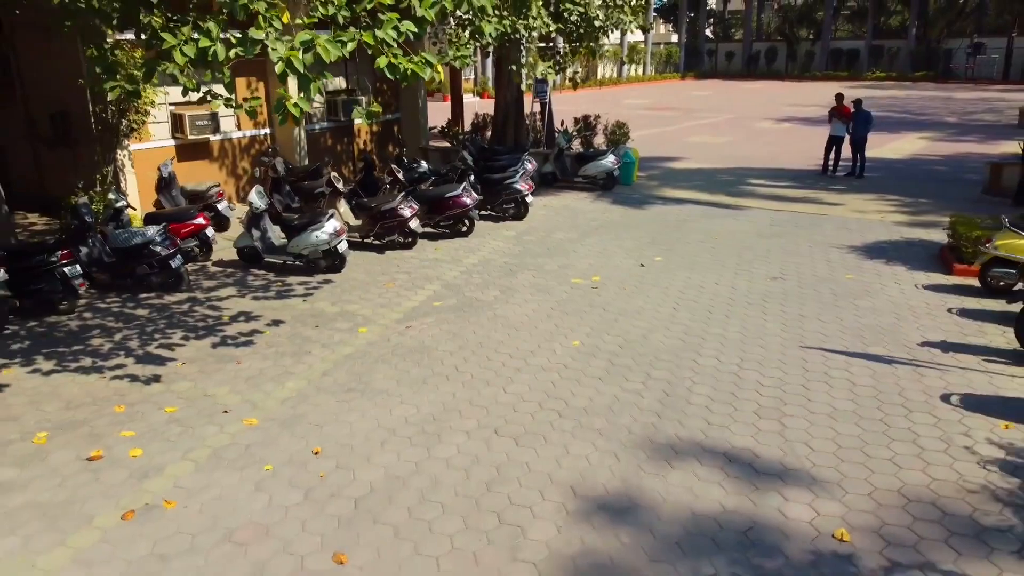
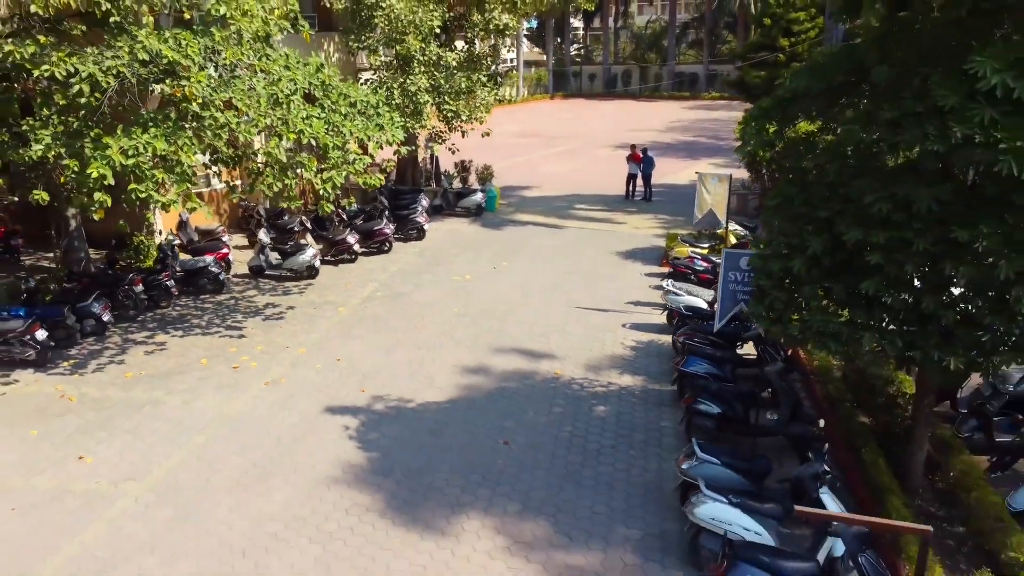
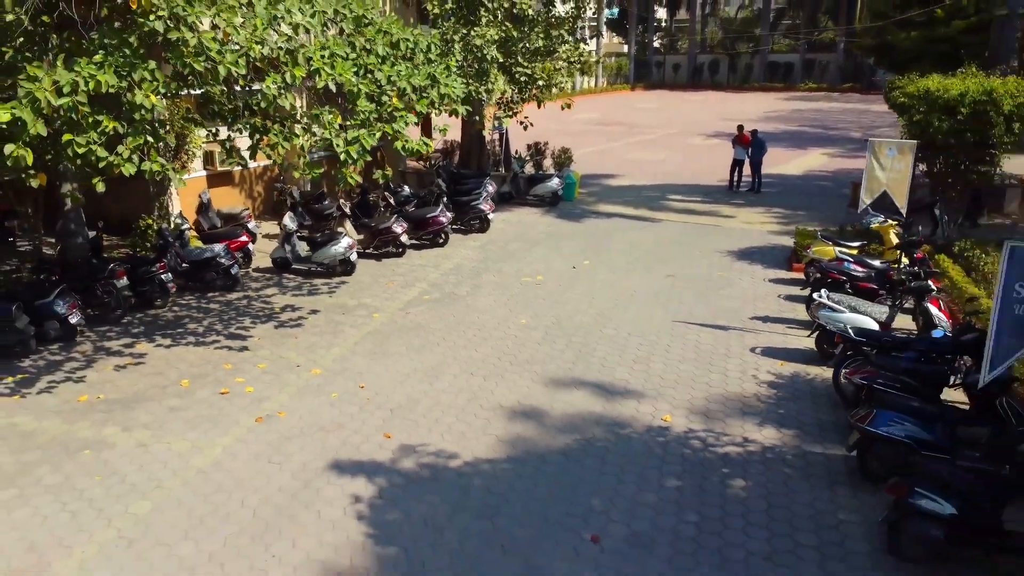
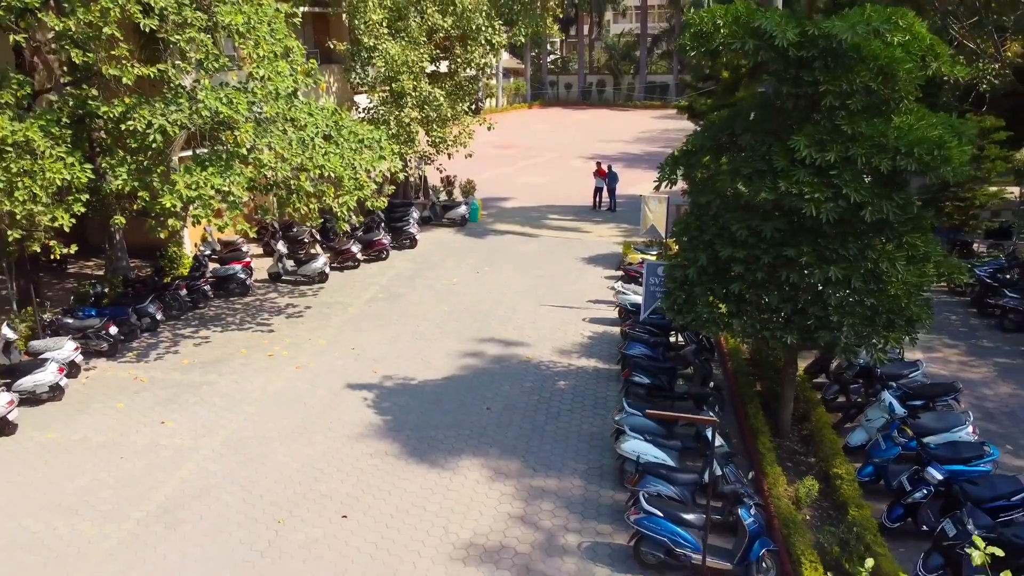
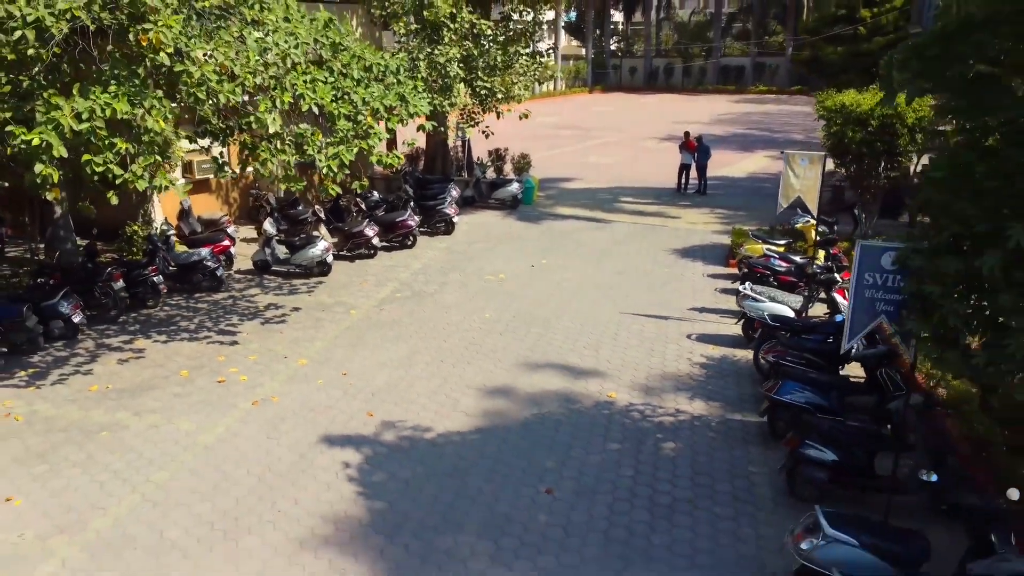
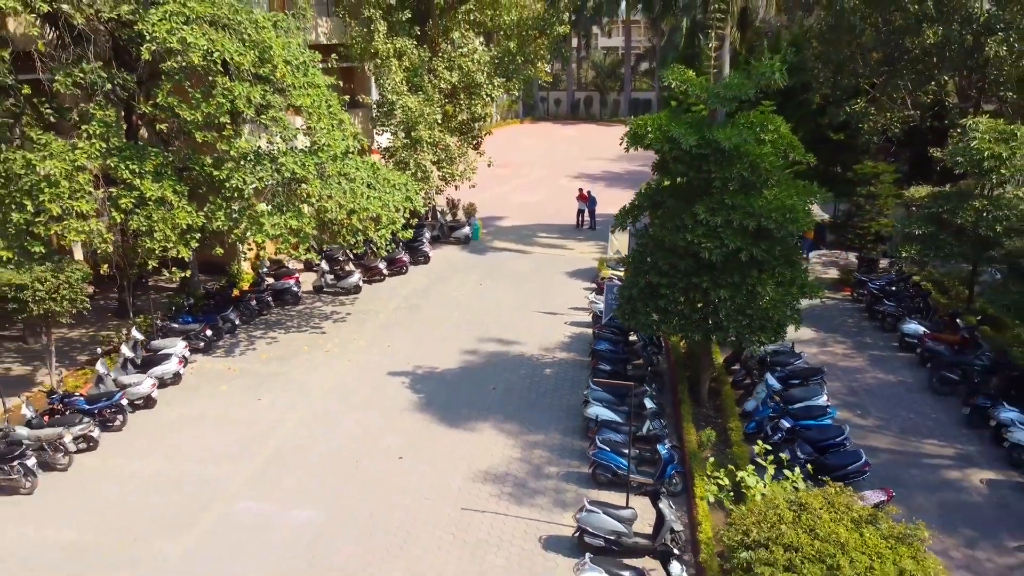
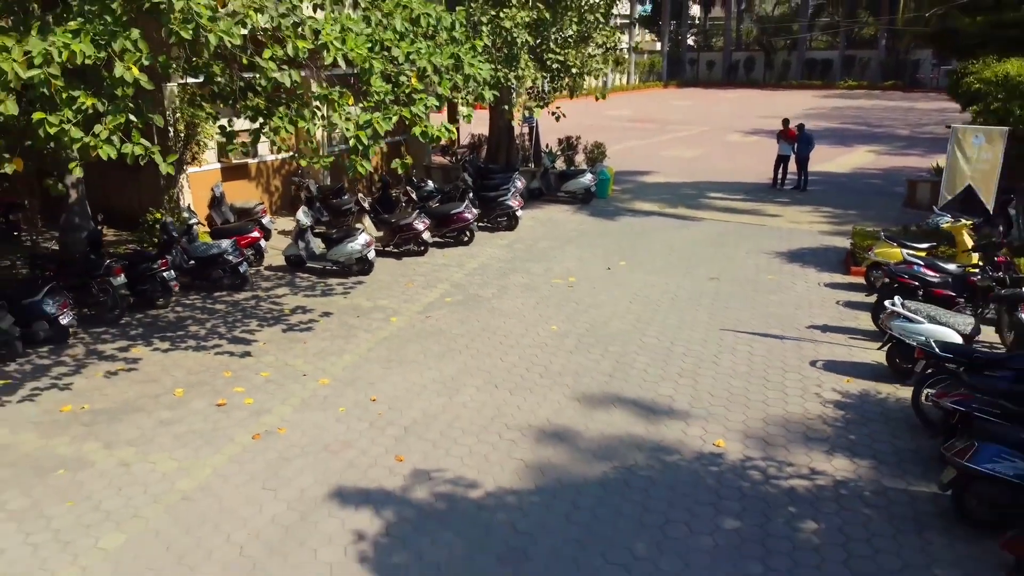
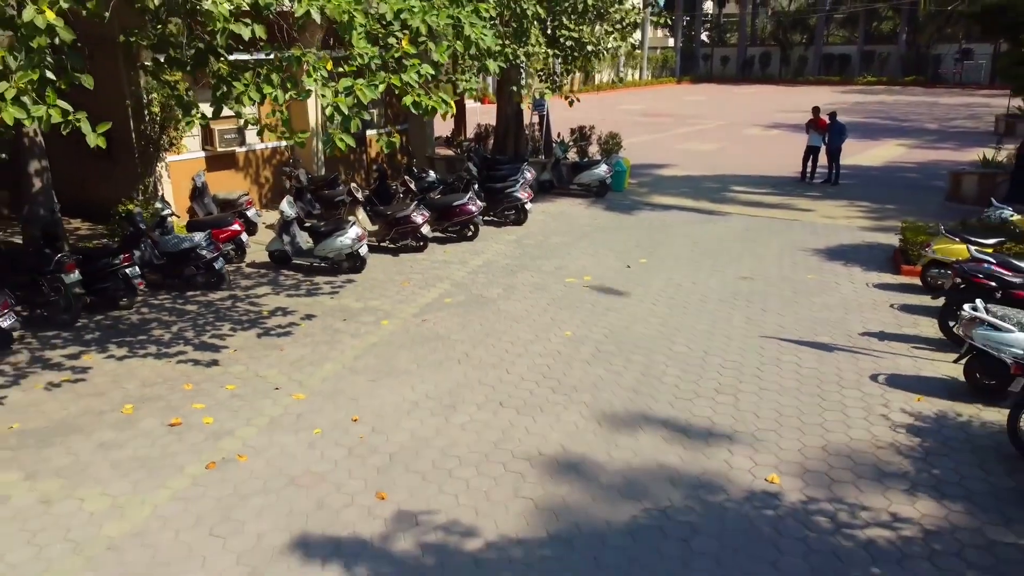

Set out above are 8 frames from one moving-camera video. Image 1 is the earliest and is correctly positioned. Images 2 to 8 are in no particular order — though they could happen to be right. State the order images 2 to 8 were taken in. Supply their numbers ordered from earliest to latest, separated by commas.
8, 7, 3, 5, 2, 4, 6
